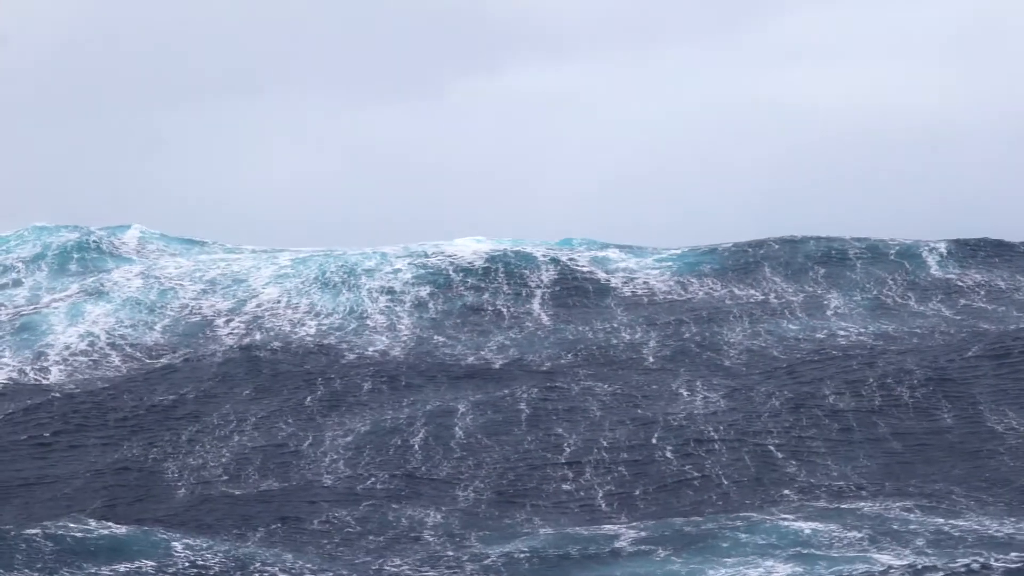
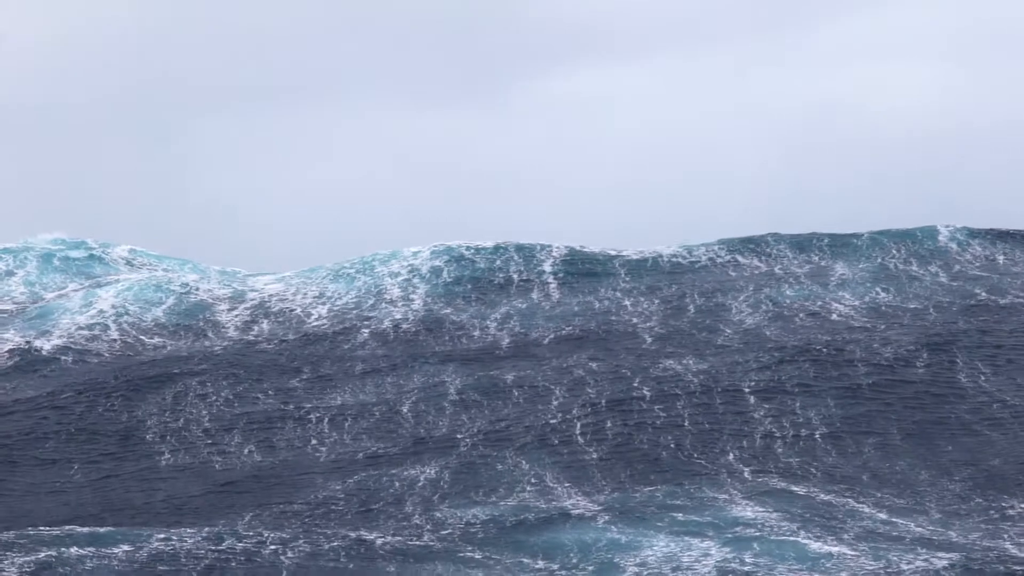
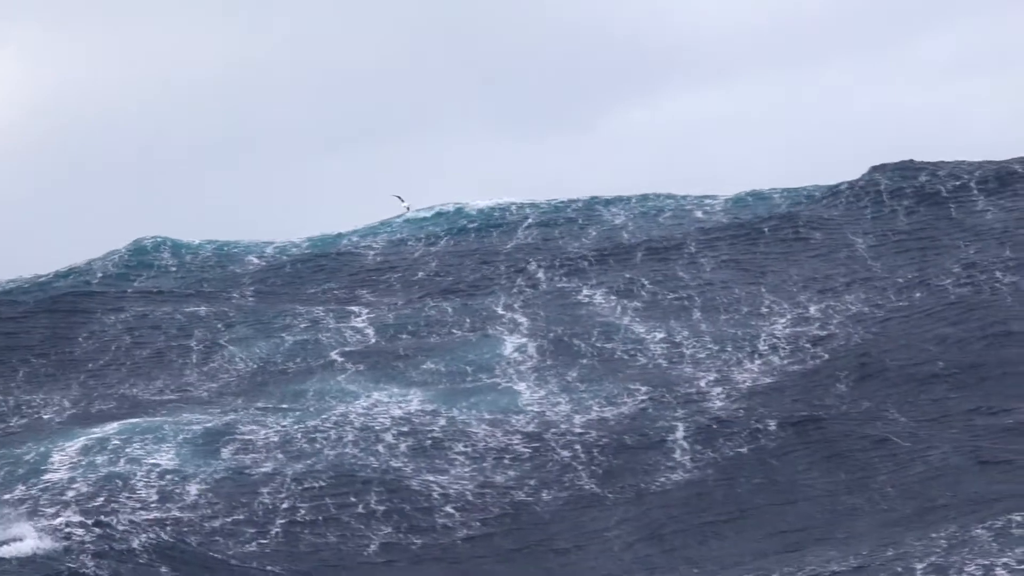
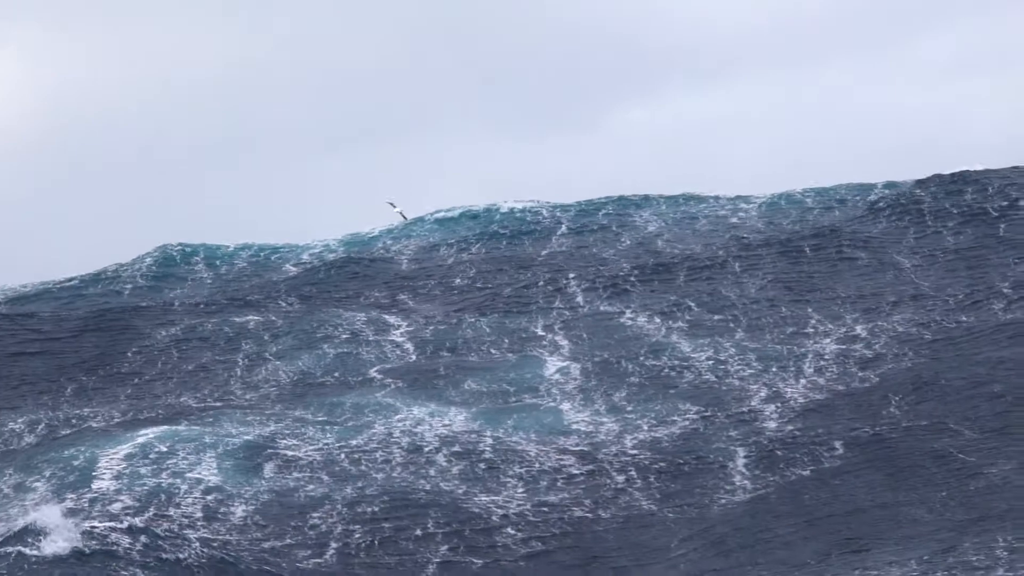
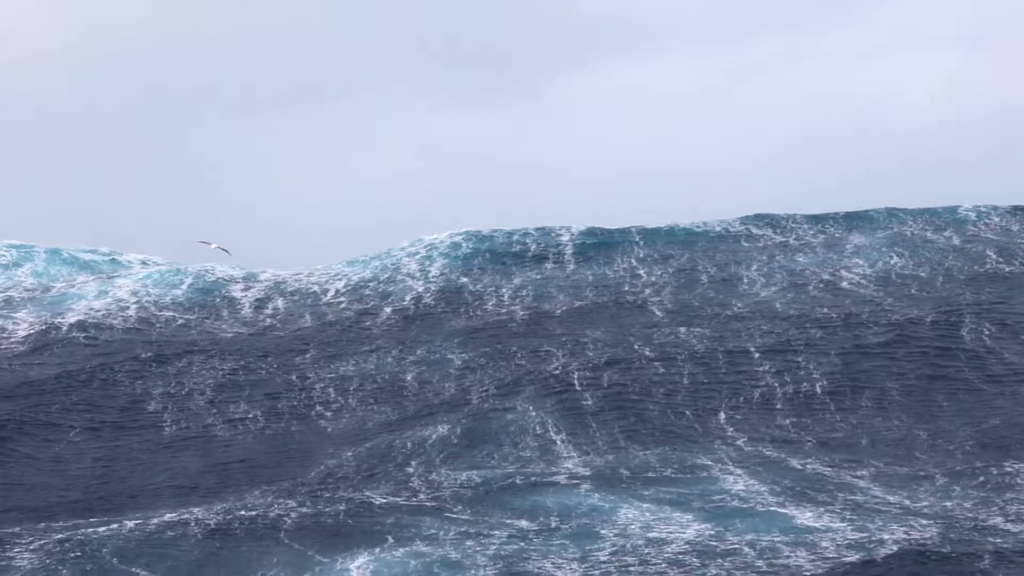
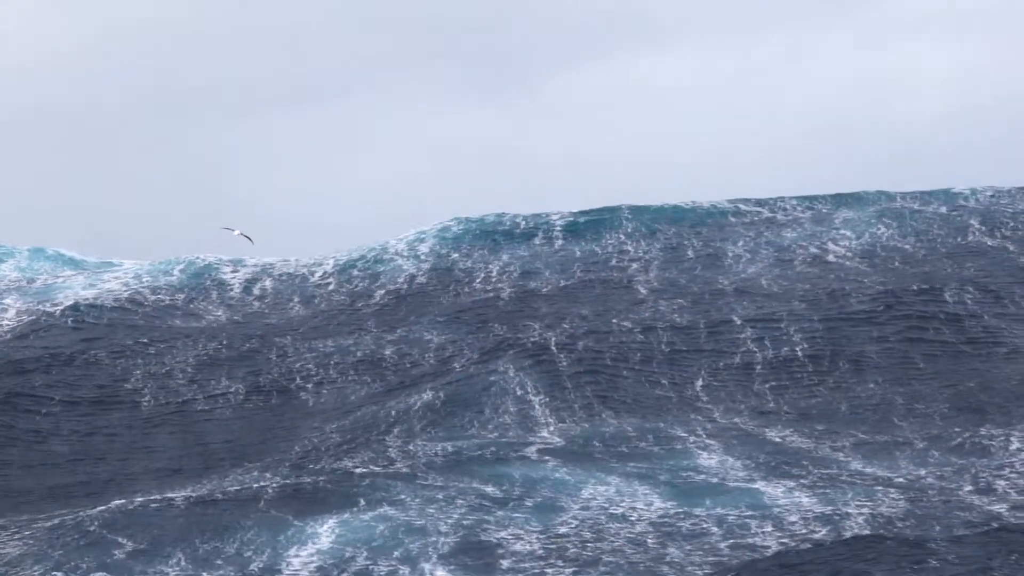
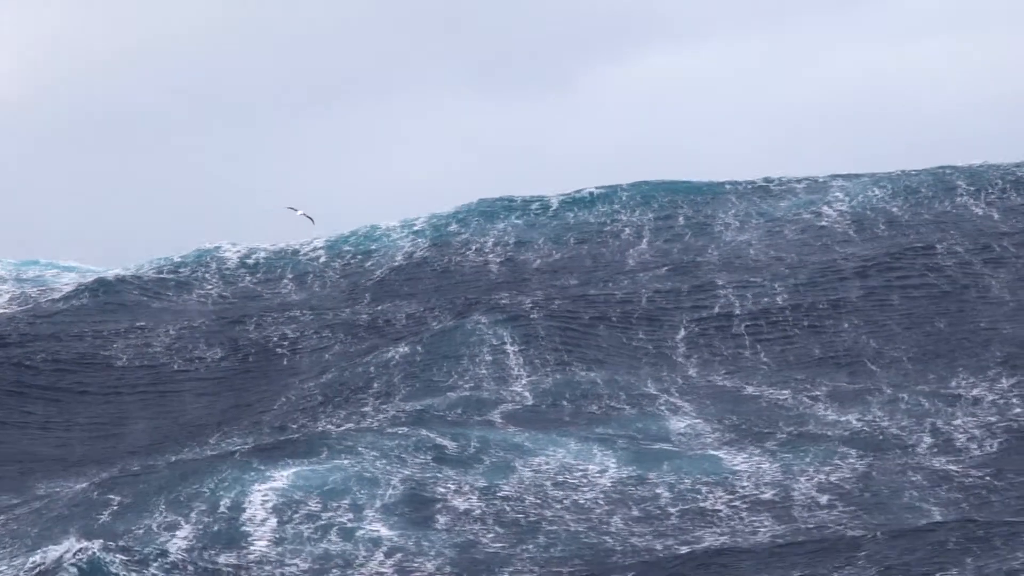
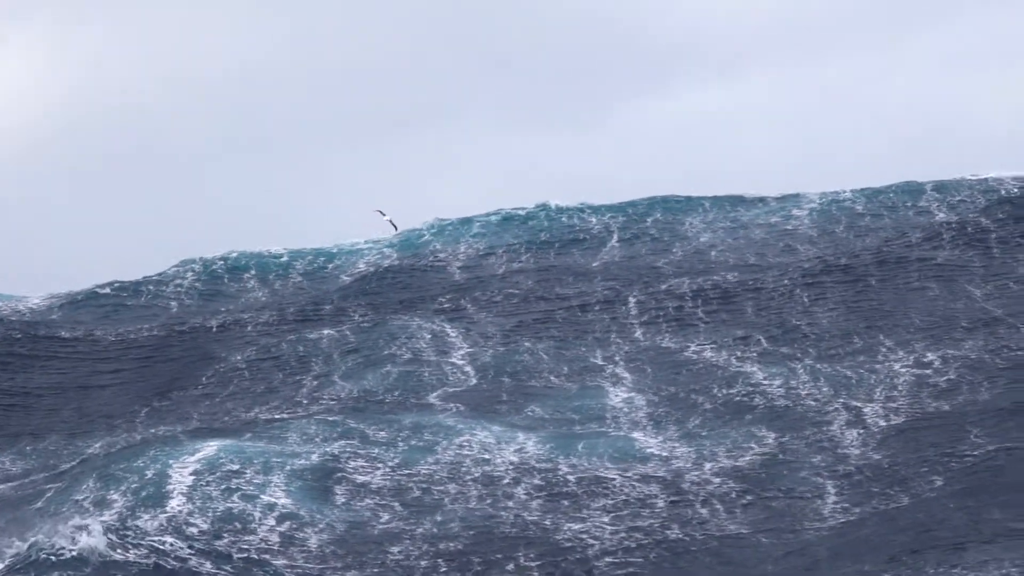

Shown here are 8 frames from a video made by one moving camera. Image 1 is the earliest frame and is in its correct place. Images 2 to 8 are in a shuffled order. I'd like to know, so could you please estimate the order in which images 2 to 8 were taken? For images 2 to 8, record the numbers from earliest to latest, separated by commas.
2, 5, 6, 7, 8, 4, 3
